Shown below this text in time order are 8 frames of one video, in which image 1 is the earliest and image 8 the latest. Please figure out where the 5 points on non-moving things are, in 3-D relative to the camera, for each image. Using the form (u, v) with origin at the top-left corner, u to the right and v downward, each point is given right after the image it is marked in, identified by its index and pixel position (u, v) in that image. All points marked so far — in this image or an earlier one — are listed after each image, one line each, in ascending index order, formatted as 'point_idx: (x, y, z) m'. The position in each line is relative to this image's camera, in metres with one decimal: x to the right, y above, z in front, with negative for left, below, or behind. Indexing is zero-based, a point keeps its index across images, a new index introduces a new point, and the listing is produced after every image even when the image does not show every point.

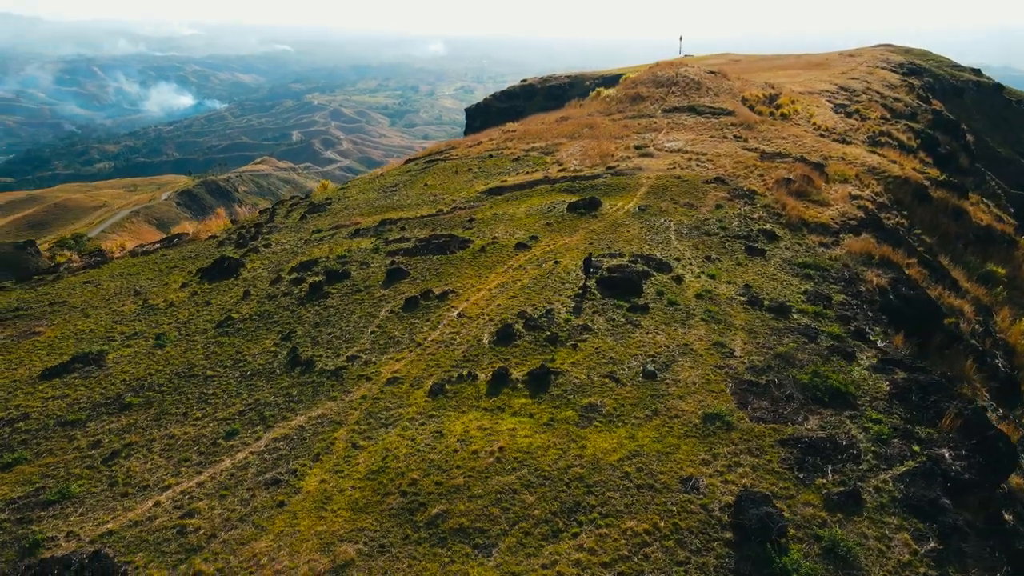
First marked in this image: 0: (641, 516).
0: (+2.1, -3.8, +12.2) m
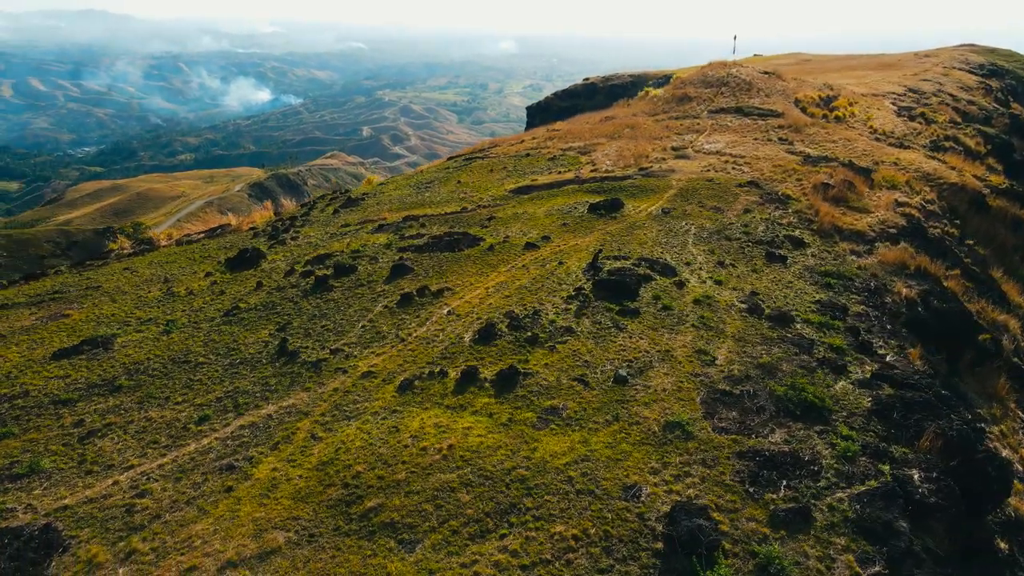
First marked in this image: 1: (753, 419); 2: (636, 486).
0: (+1.0, -3.8, +12.1) m
1: (+5.0, -2.7, +15.3) m
2: (+2.1, -3.5, +12.9) m
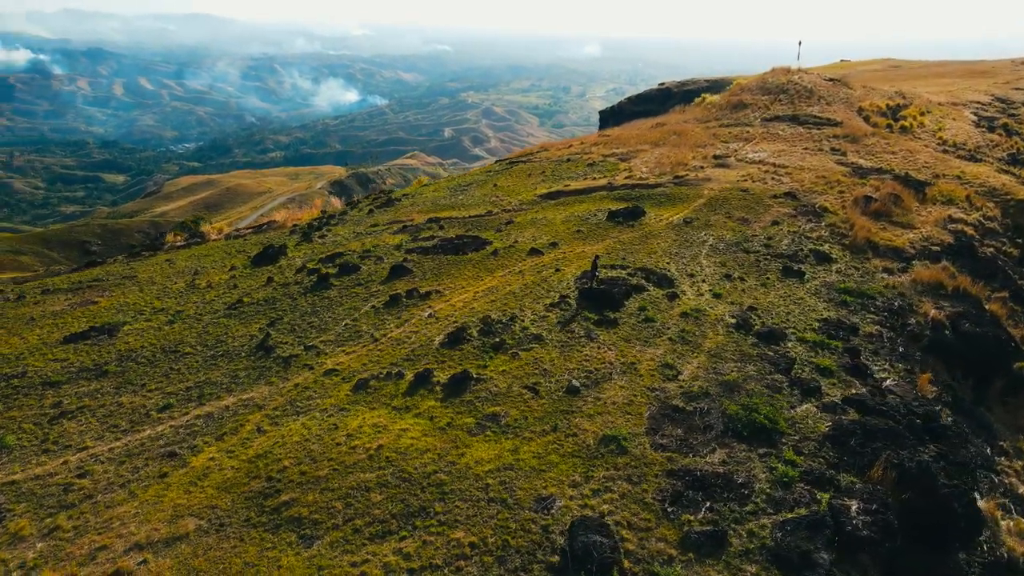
0: (-0.6, -4.0, +12.1) m
1: (+3.7, -3.0, +14.9) m
2: (+0.6, -3.7, +12.8) m
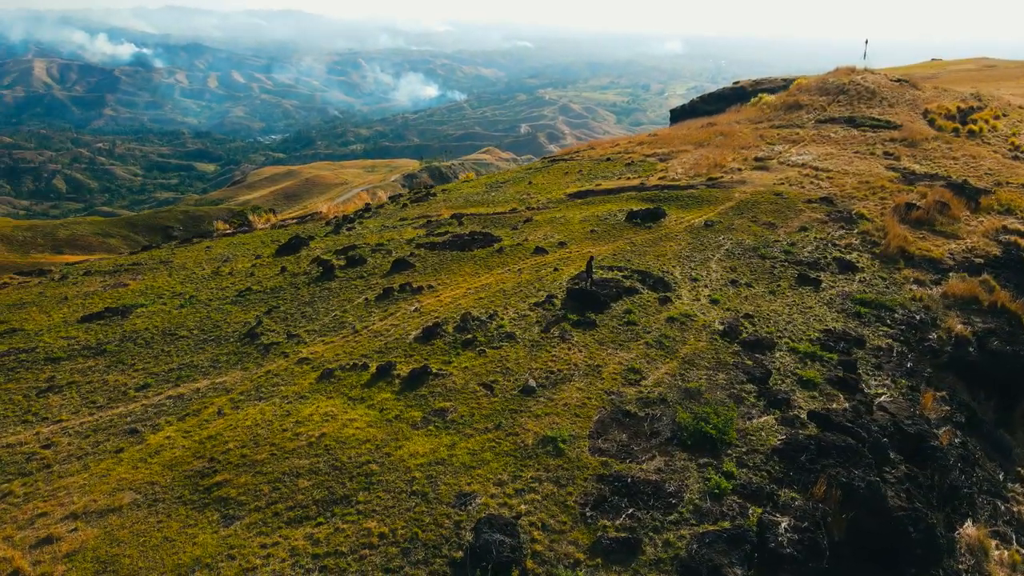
0: (-2.1, -3.9, +12.4) m
1: (+2.6, -3.1, +14.8) m
2: (-0.7, -3.6, +13.0) m
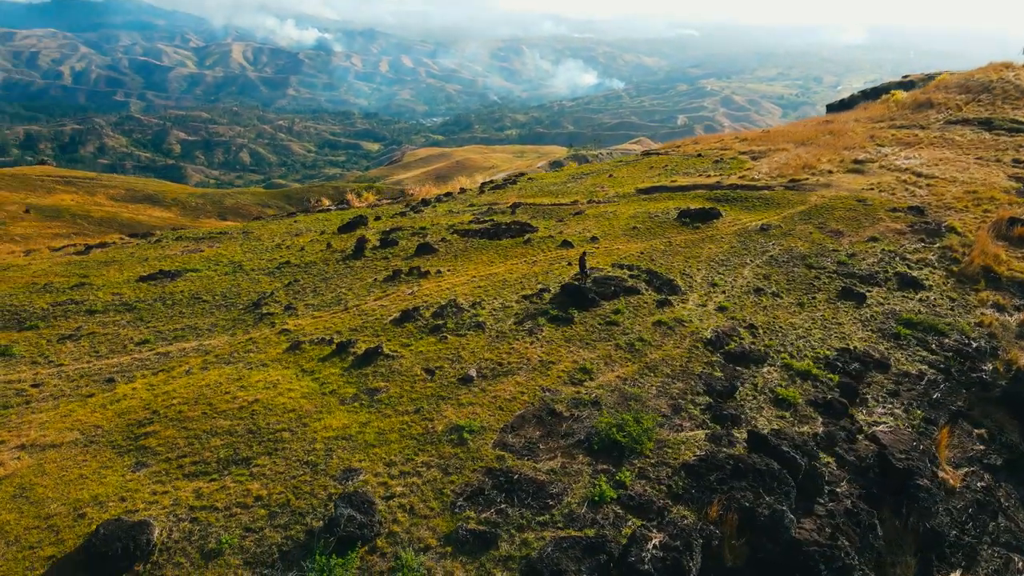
0: (-4.3, -3.5, +13.3) m
1: (+0.7, -3.1, +14.7) m
2: (-2.9, -3.4, +13.6) m
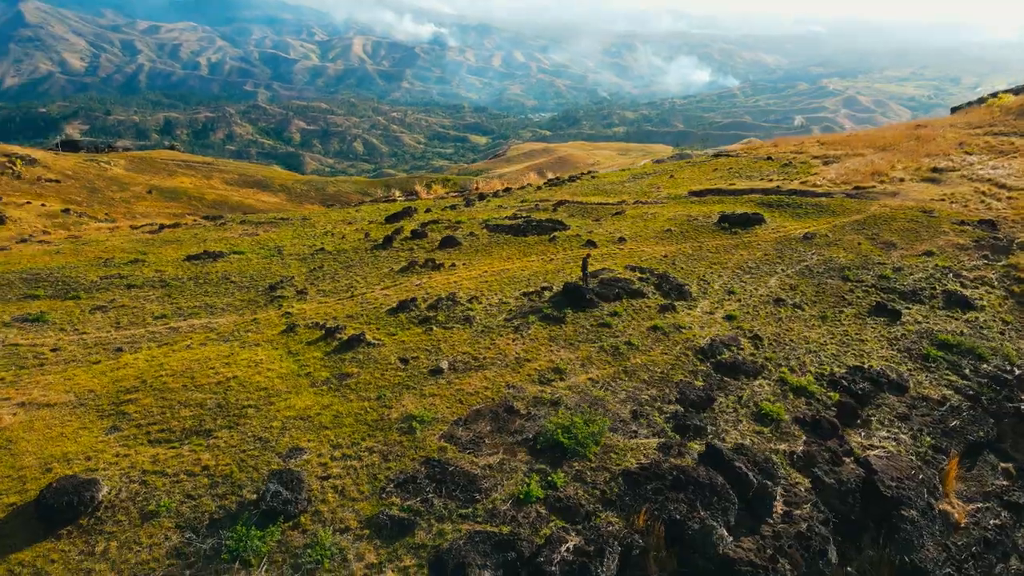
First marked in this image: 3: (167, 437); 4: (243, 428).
0: (-5.5, -3.2, +14.1) m
1: (-0.3, -3.0, +14.9) m
2: (-4.1, -3.1, +14.3) m
3: (-6.8, -3.0, +14.7) m
4: (-5.4, -2.9, +14.9) m
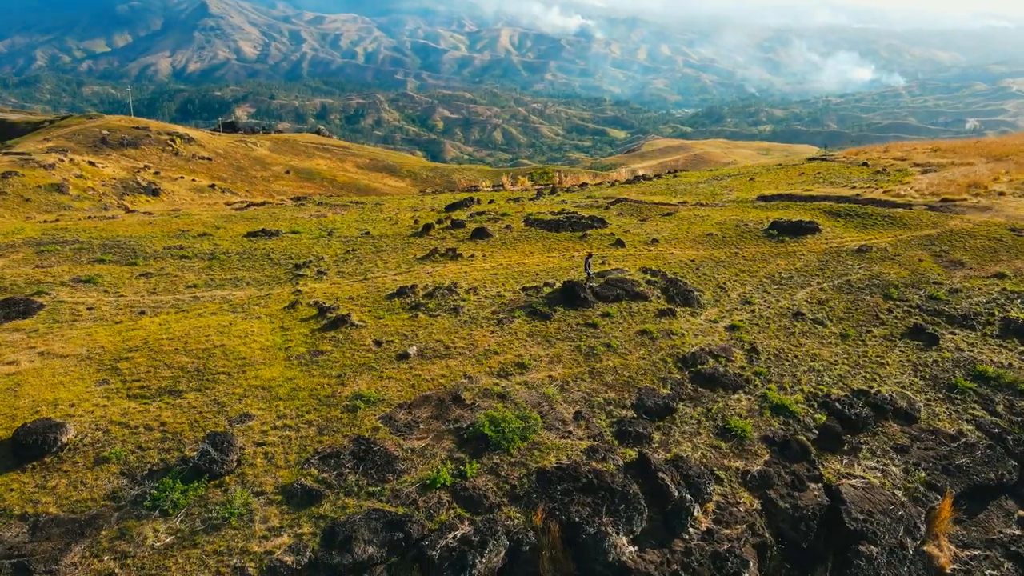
0: (-7.0, -2.7, +15.5) m
1: (-1.7, -2.8, +15.4) m
2: (-5.5, -2.7, +15.4) m
3: (-8.1, -2.3, +16.3) m
4: (-6.7, -2.3, +16.3) m
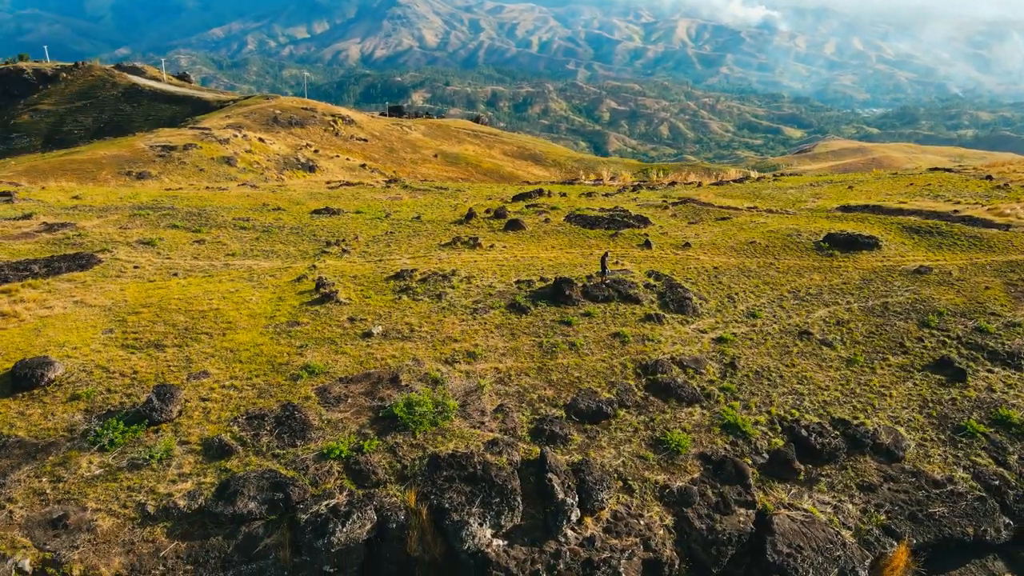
0: (-8.5, -1.8, +17.4) m
1: (-3.4, -2.5, +16.2) m
2: (-7.0, -2.0, +17.0) m
3: (-9.4, -1.4, +18.4) m
4: (-8.0, -1.5, +18.1) m
